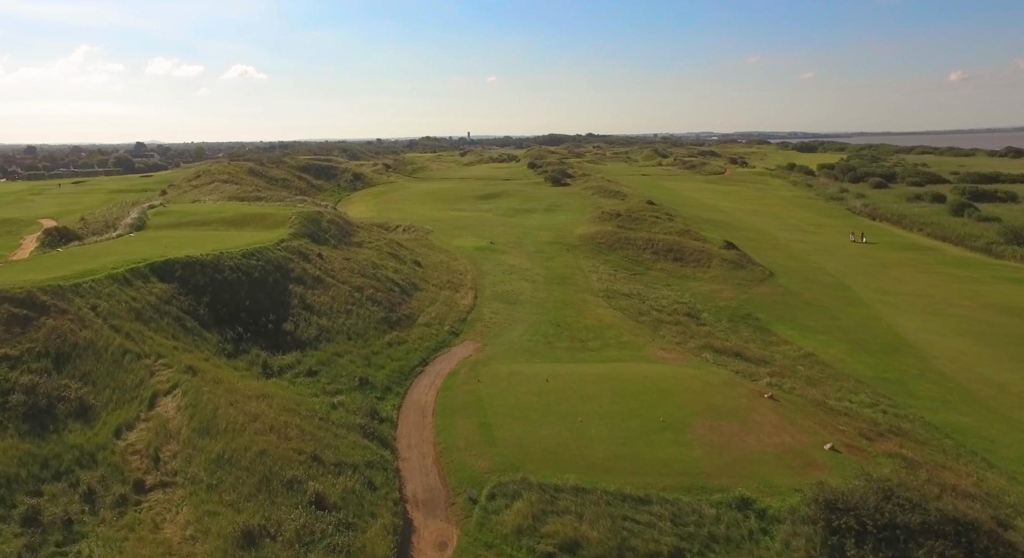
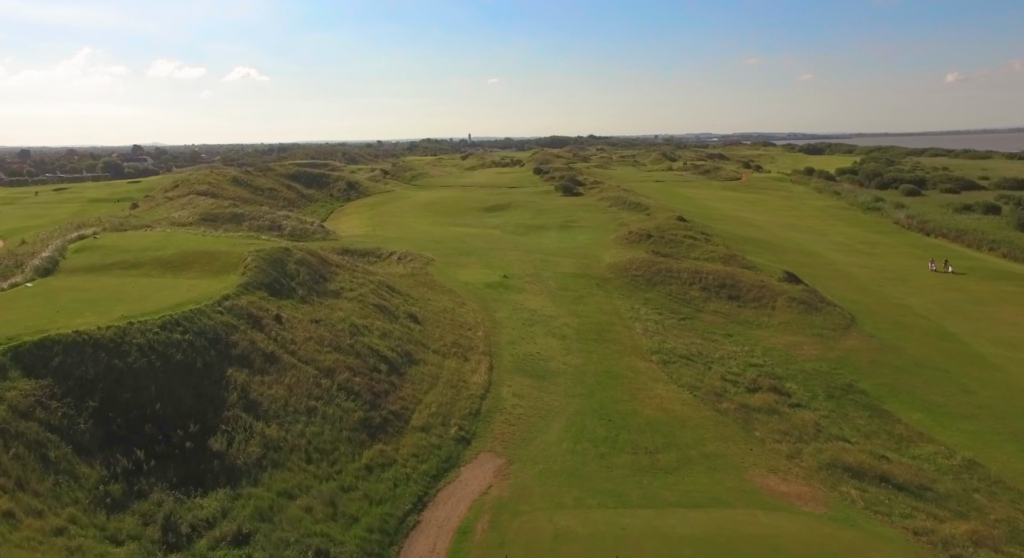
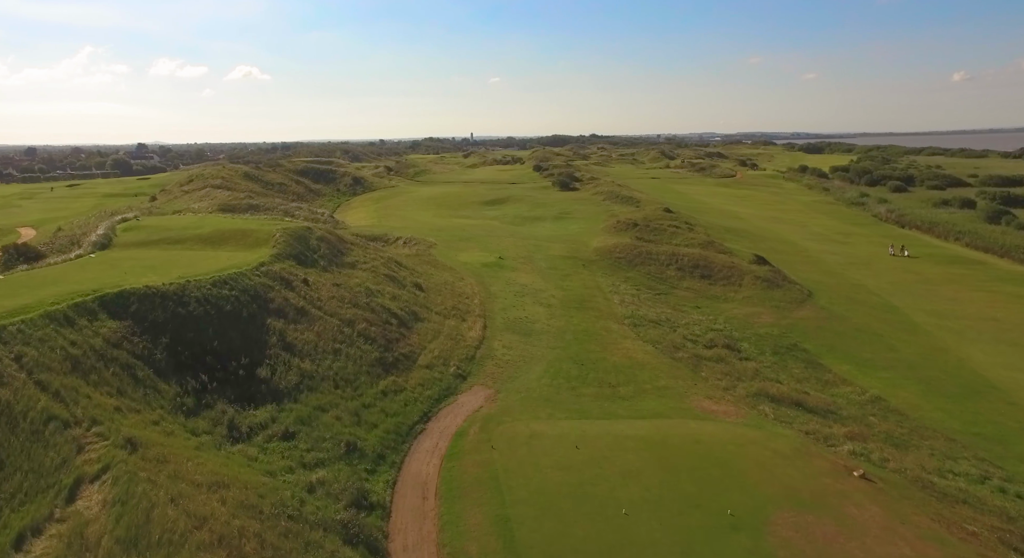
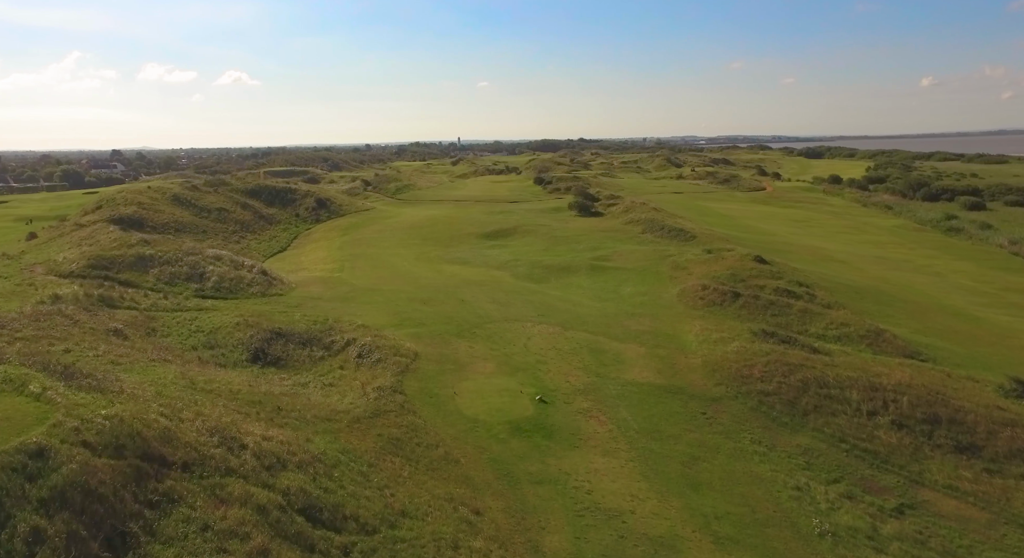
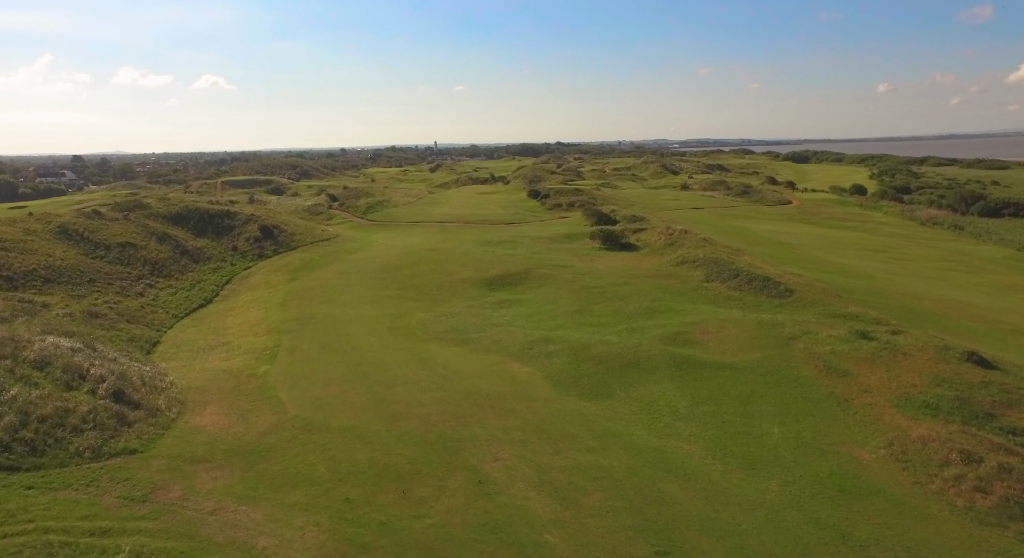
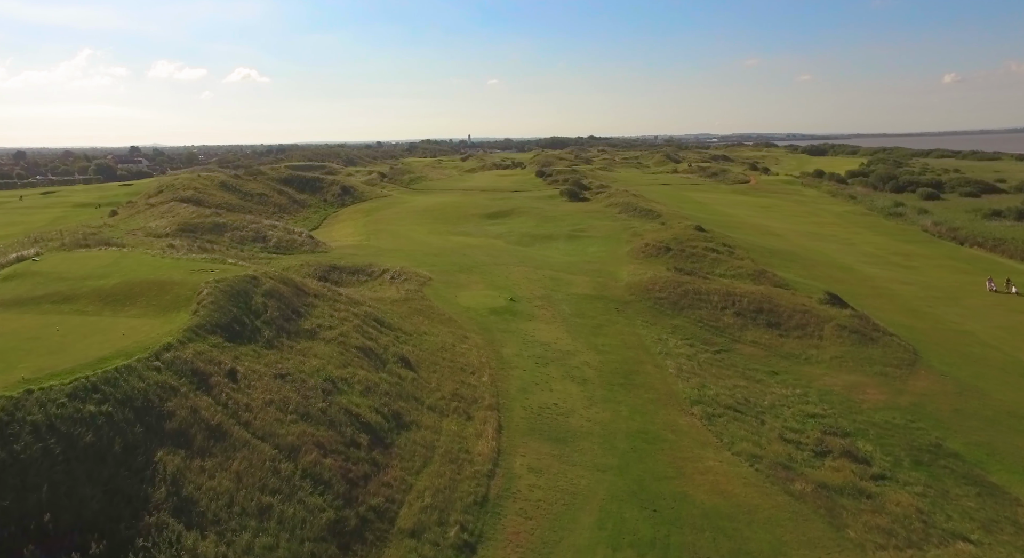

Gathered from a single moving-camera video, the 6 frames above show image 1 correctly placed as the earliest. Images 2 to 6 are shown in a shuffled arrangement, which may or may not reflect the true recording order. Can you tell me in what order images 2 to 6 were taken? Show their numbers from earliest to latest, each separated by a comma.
3, 2, 6, 4, 5
